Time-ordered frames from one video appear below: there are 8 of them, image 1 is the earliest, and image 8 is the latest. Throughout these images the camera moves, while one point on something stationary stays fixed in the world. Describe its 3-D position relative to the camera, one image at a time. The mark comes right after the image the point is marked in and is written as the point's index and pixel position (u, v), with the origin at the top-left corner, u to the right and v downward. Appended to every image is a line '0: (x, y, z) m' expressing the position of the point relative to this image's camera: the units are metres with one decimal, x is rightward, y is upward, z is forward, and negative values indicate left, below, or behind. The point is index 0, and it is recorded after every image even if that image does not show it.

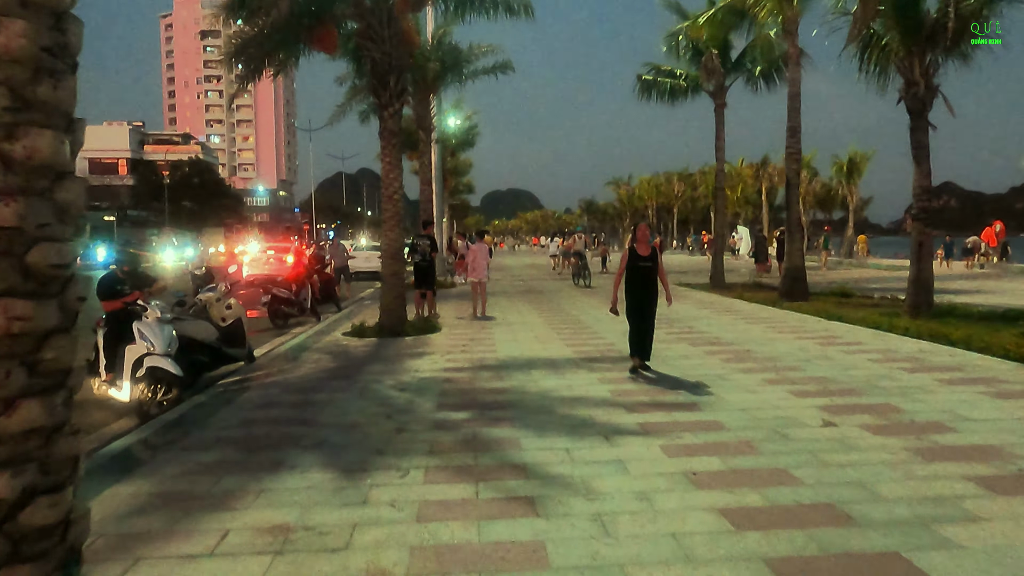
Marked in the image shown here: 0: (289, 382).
0: (-2.6, -1.1, +8.9) m
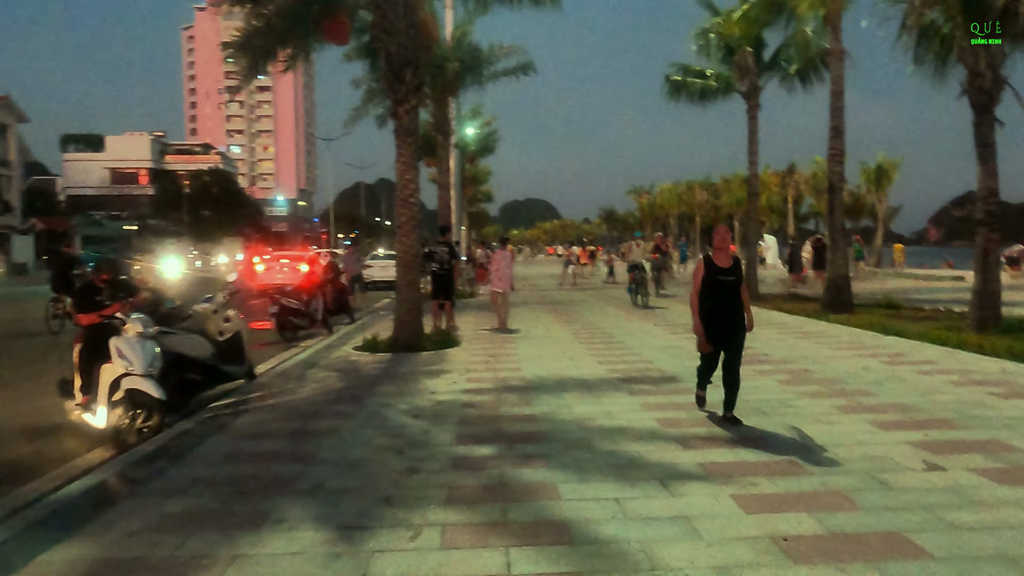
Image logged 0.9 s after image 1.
0: (-2.3, -1.2, +7.9) m
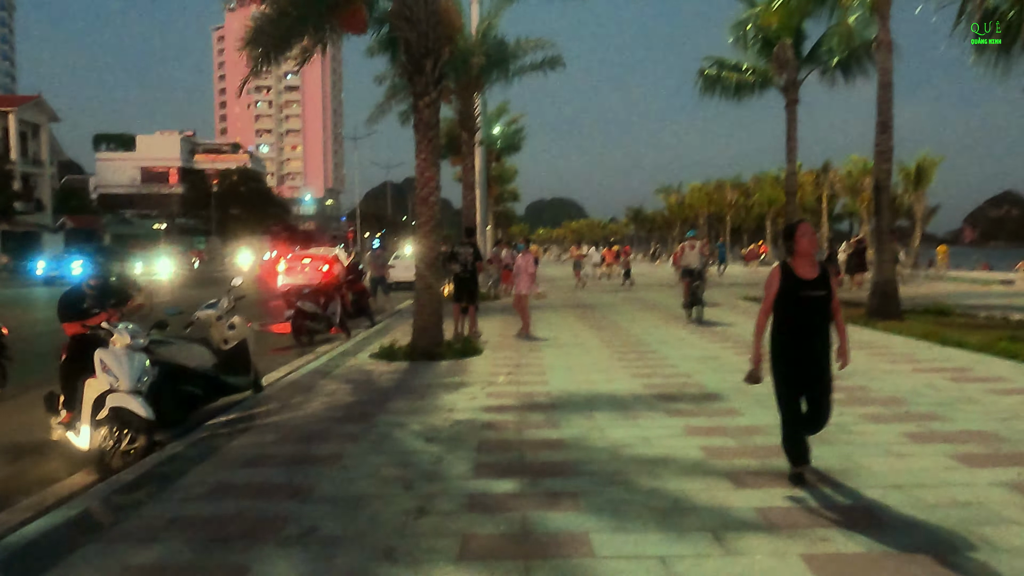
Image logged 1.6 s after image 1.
0: (-2.1, -1.3, +7.2) m
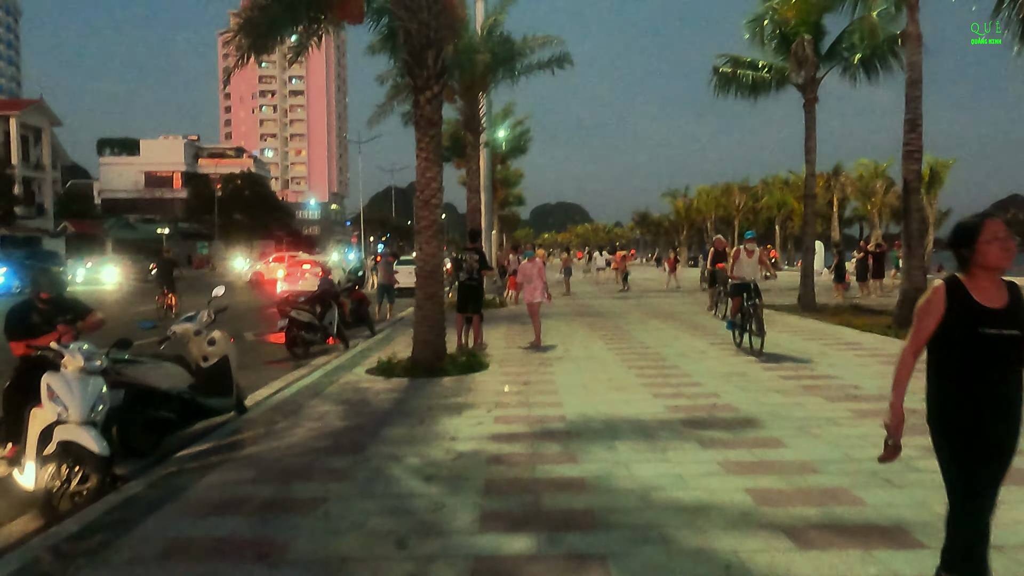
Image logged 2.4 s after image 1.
0: (-2.0, -1.4, +6.3) m
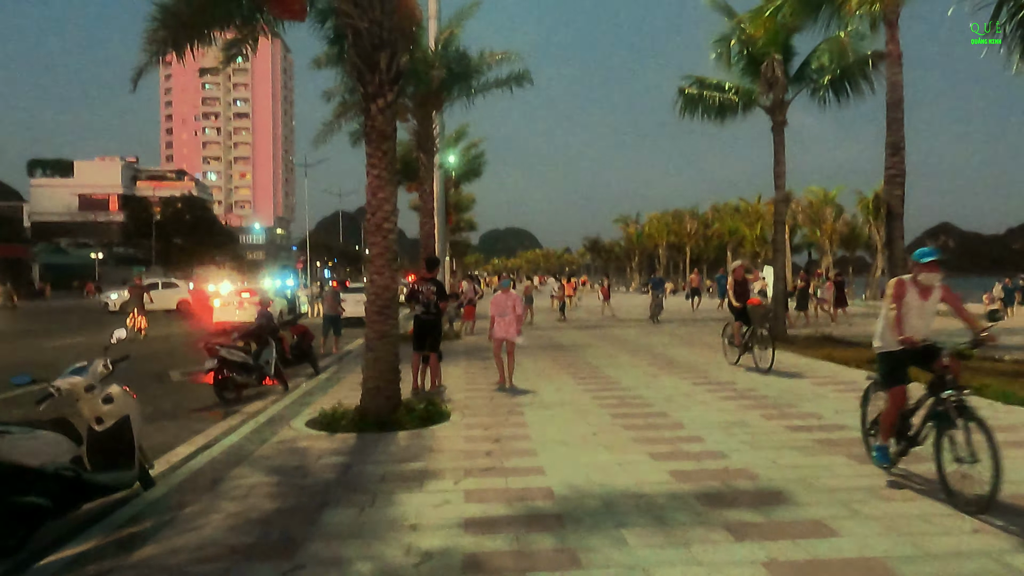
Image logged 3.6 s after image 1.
0: (-2.1, -1.7, +4.7) m
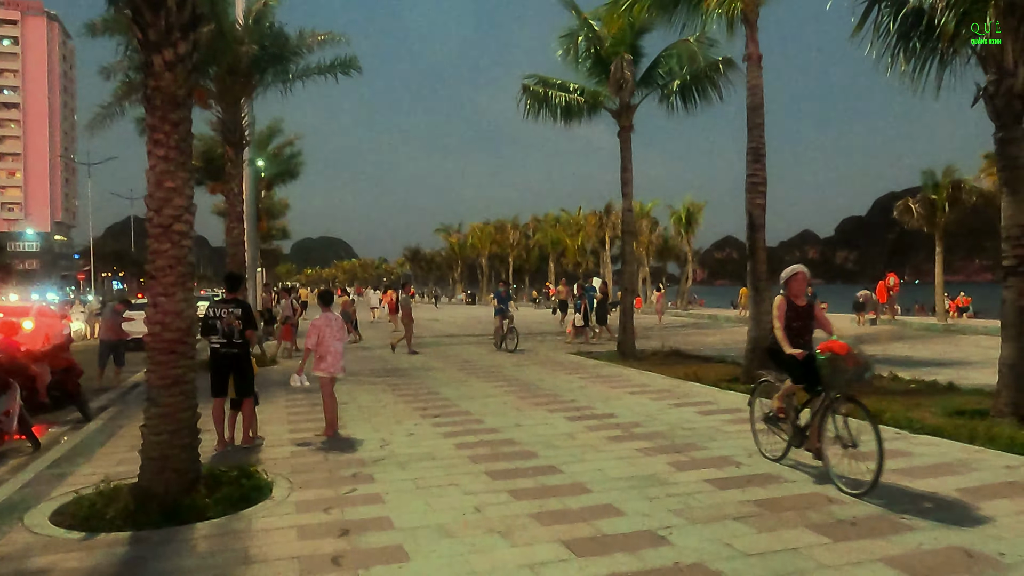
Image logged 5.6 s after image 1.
0: (-2.3, -1.9, +2.0) m
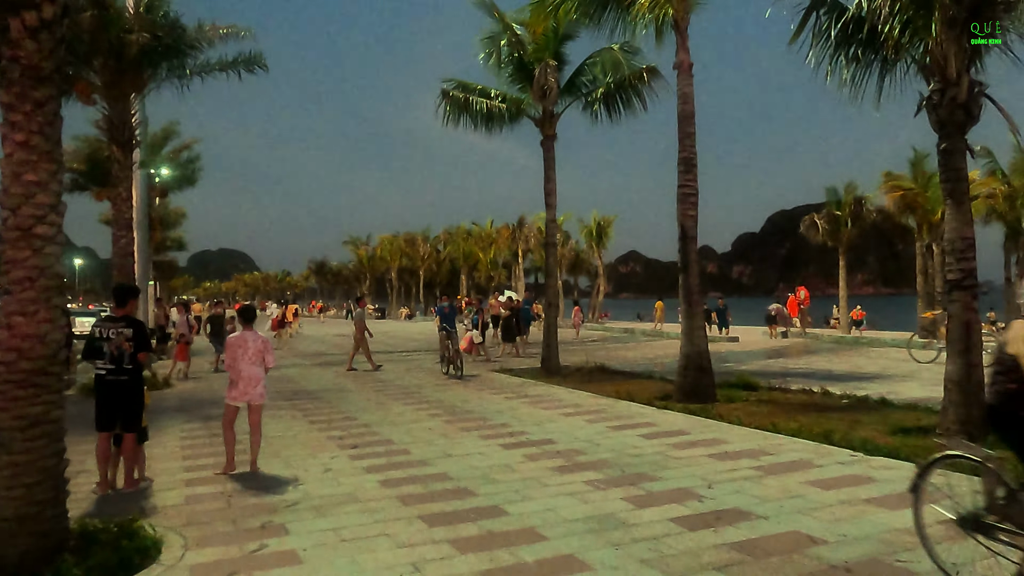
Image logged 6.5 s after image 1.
0: (-2.2, -1.9, +0.8) m
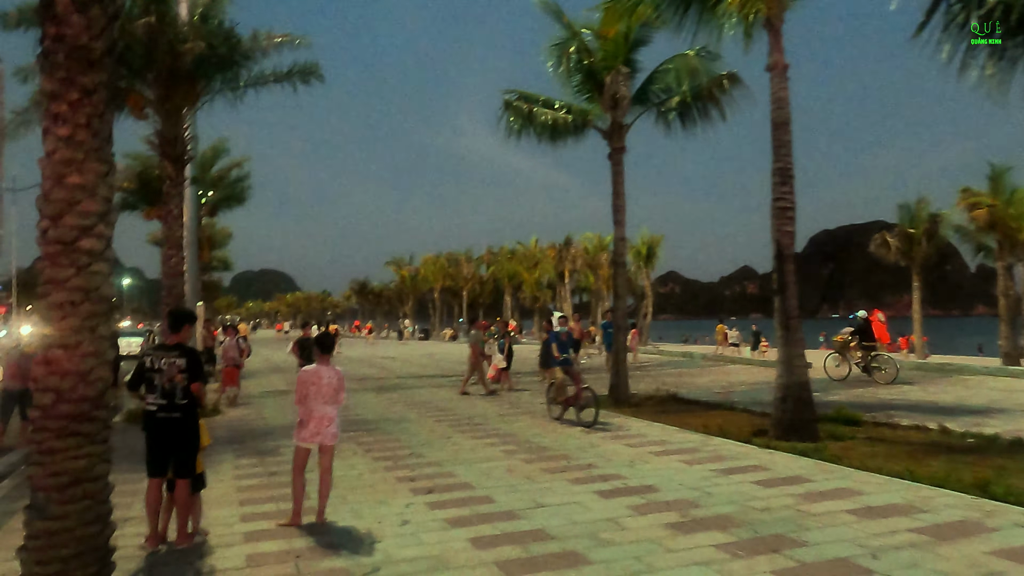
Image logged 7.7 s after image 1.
0: (-1.6, -2.0, -0.3) m
